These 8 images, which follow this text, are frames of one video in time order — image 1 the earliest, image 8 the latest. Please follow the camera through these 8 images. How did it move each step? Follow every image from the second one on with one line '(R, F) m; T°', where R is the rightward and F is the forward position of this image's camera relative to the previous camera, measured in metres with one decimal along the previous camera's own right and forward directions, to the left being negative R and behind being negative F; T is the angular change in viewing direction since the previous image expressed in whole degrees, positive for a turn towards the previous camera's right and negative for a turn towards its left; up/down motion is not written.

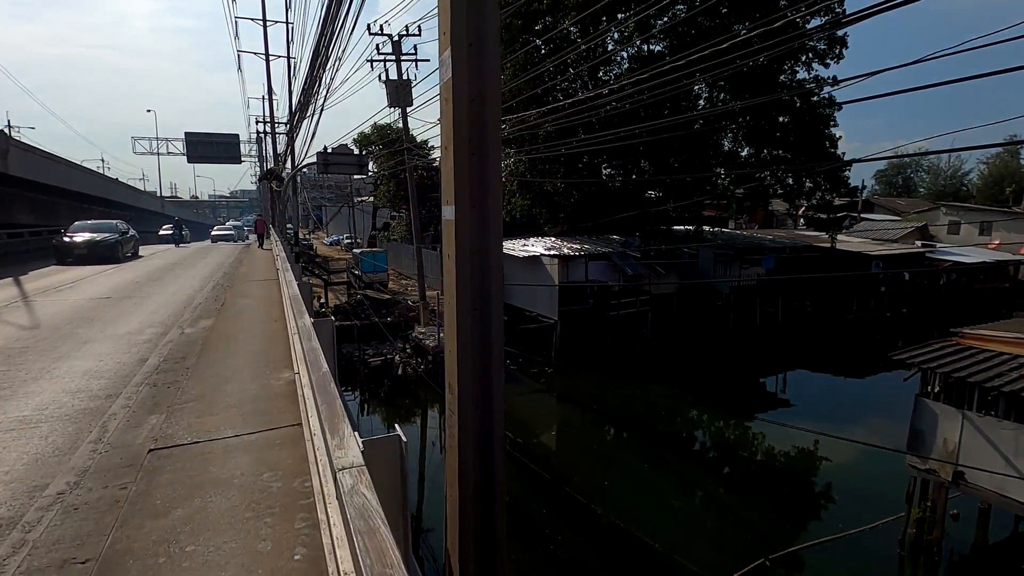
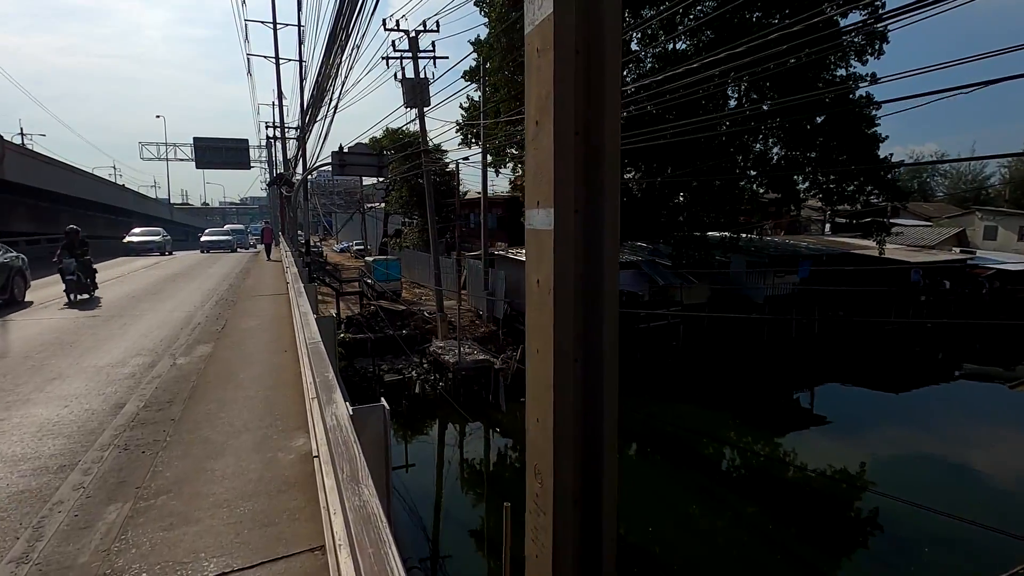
(-0.3, +0.8) m; -1°
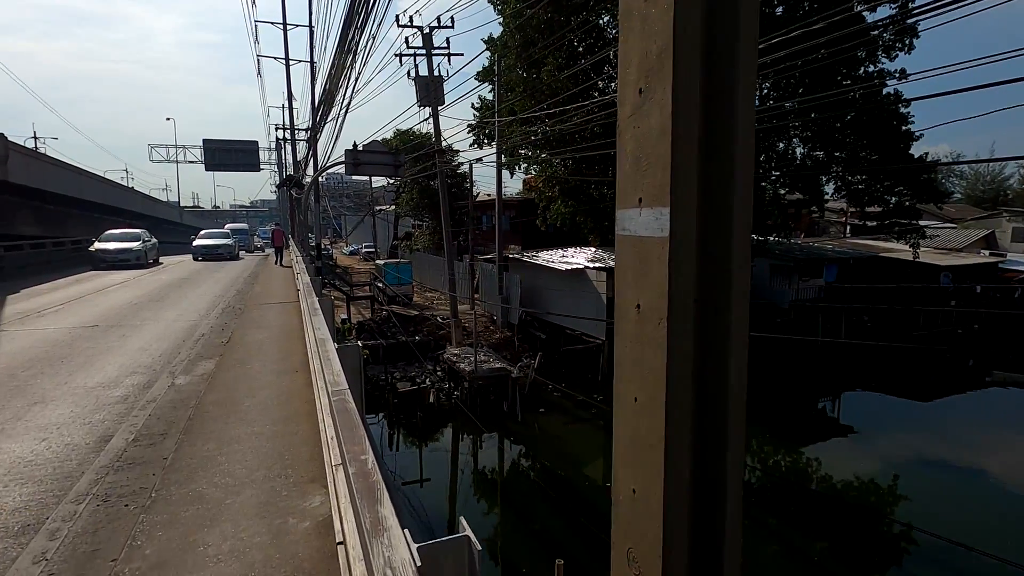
(-0.2, +0.4) m; -1°
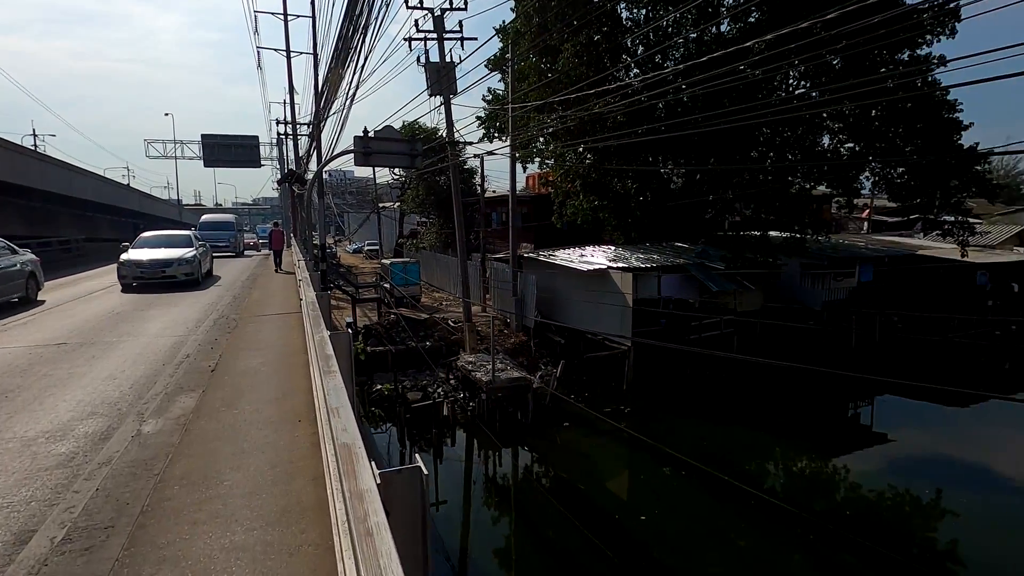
(-0.3, +0.8) m; 0°
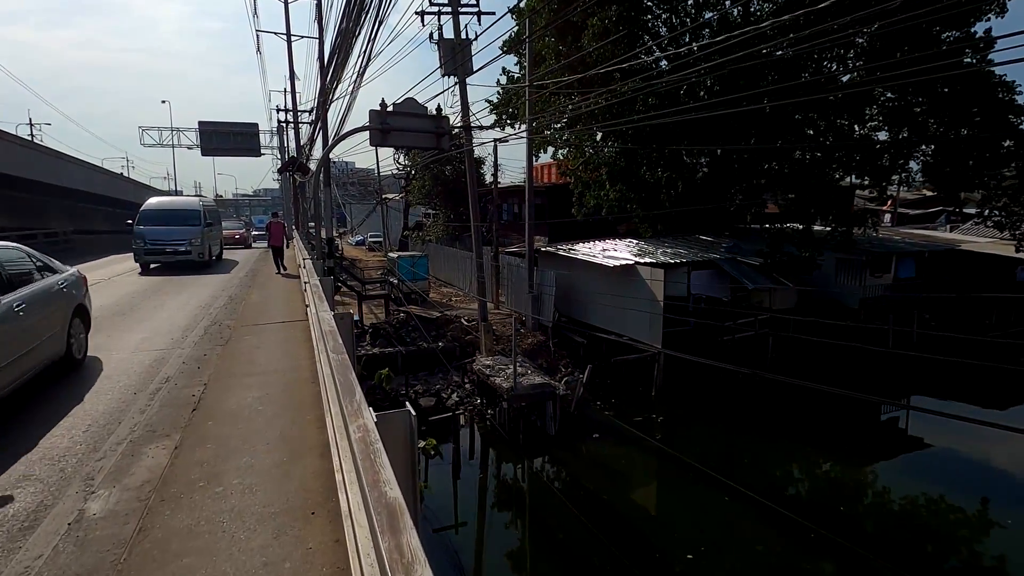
(-0.3, +0.8) m; 0°
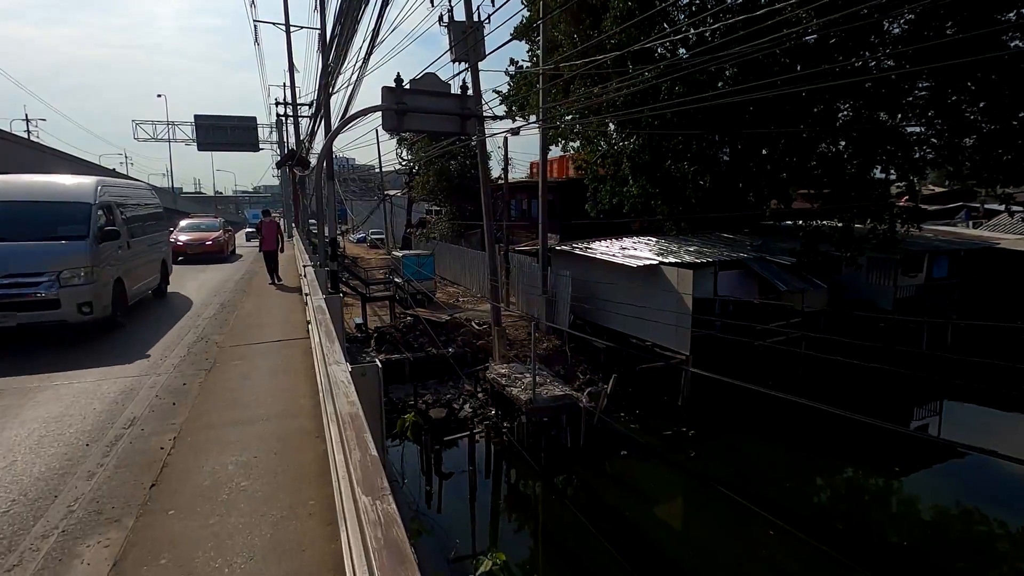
(-0.3, +0.7) m; 0°
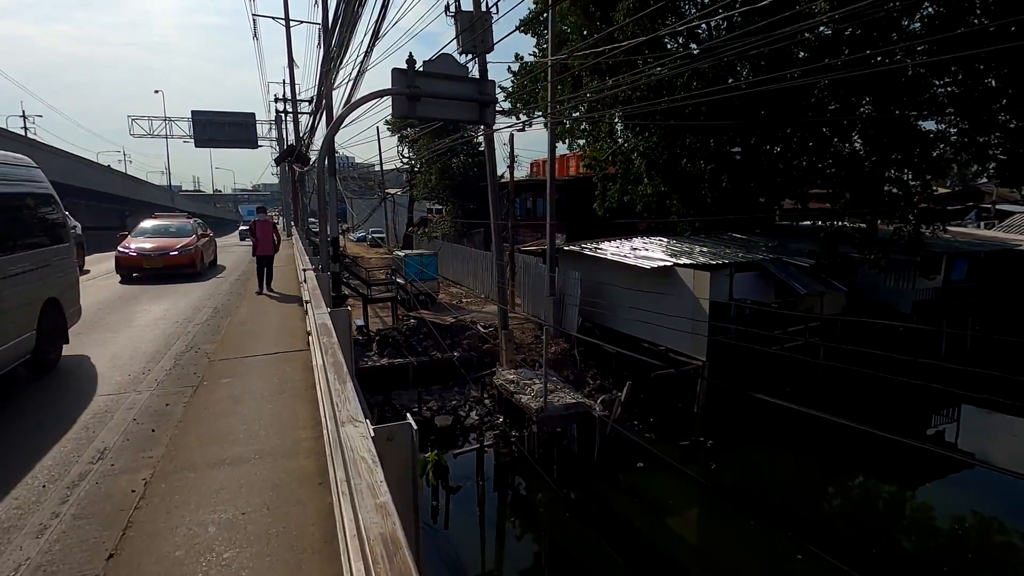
(-0.2, +0.4) m; 0°
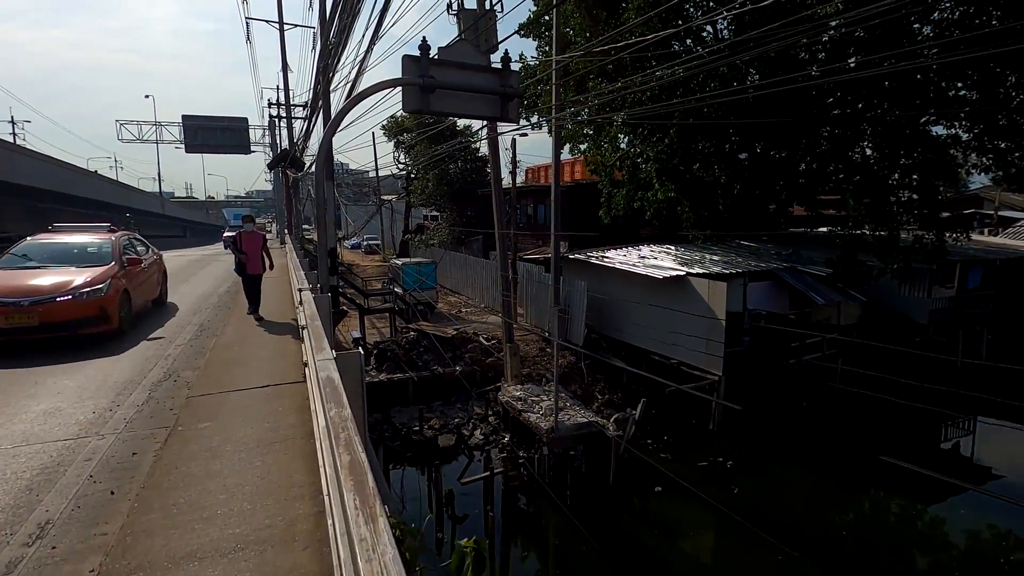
(-0.2, +0.5) m; +1°
